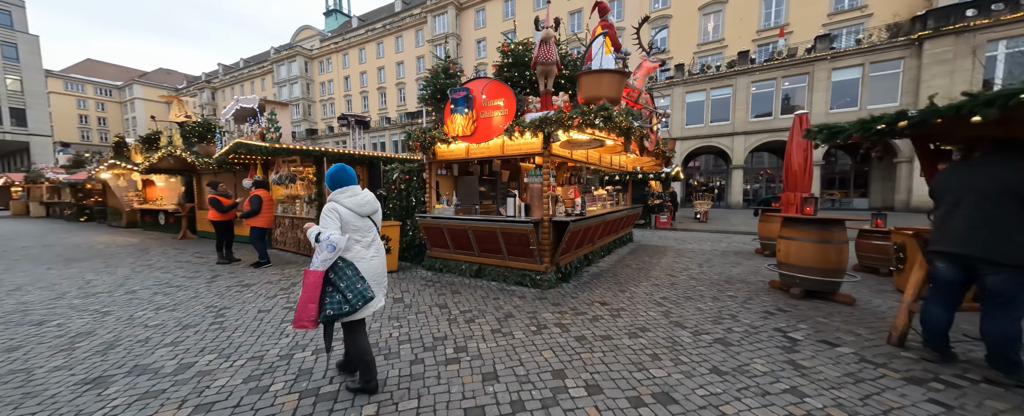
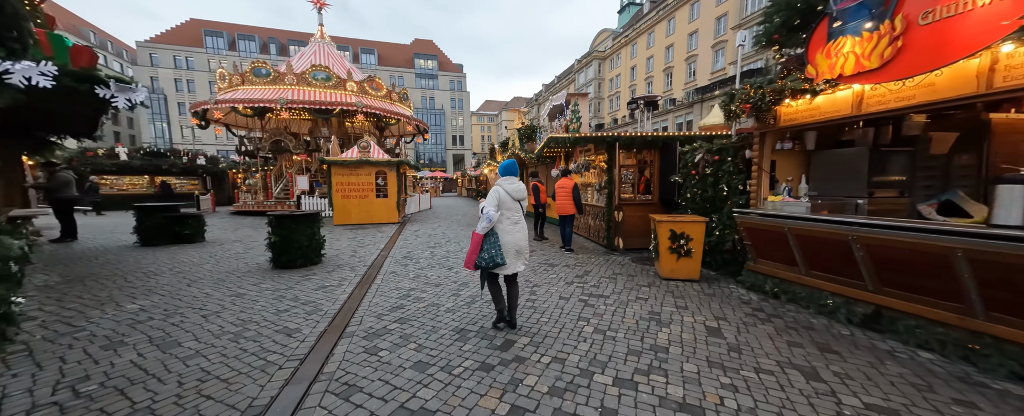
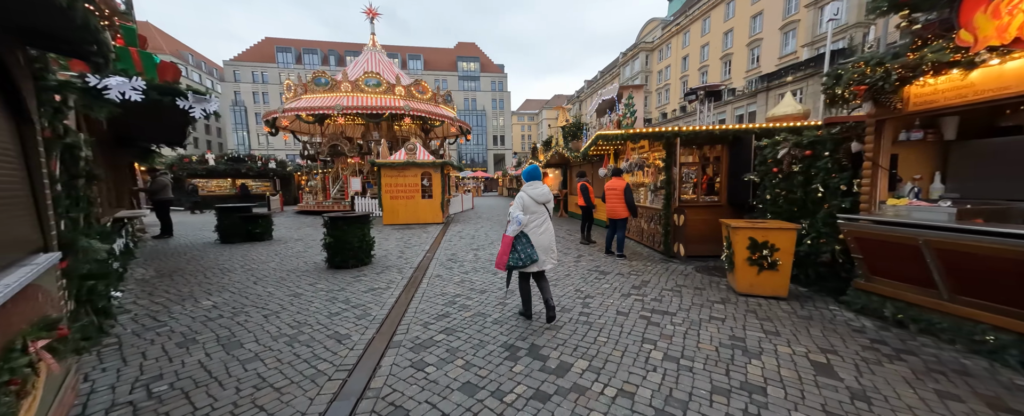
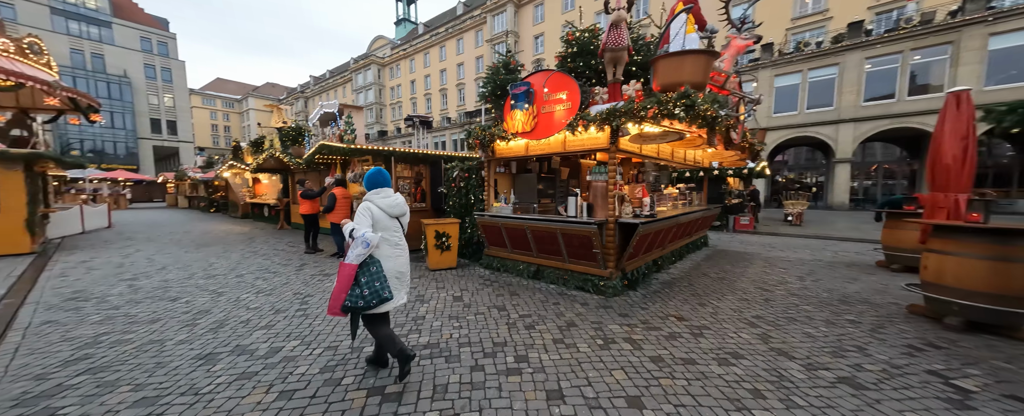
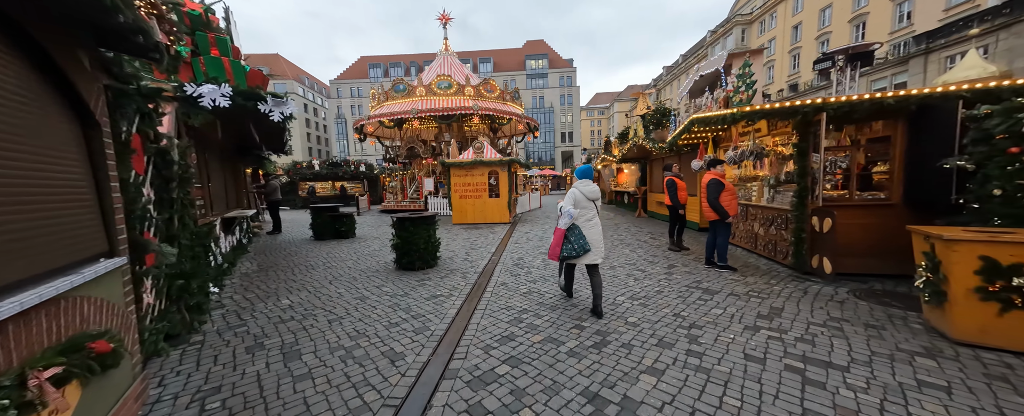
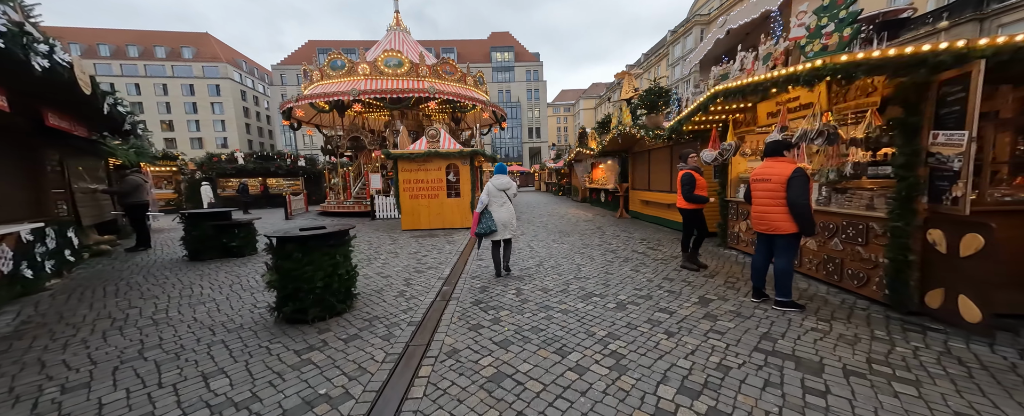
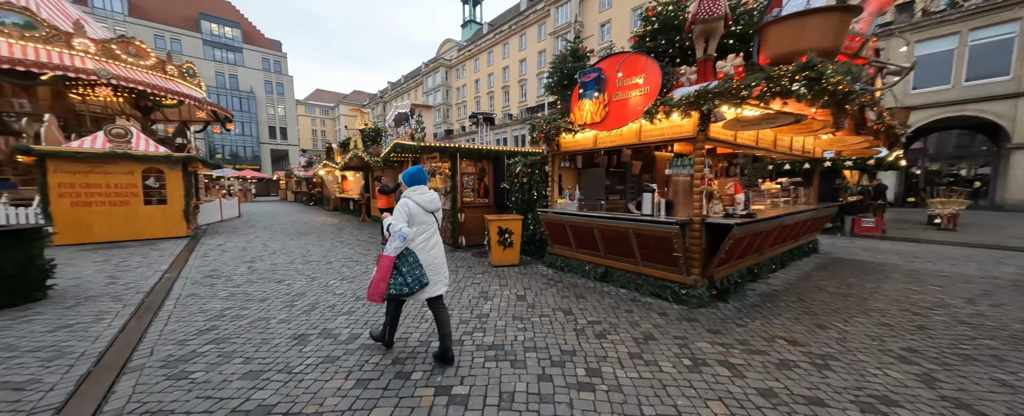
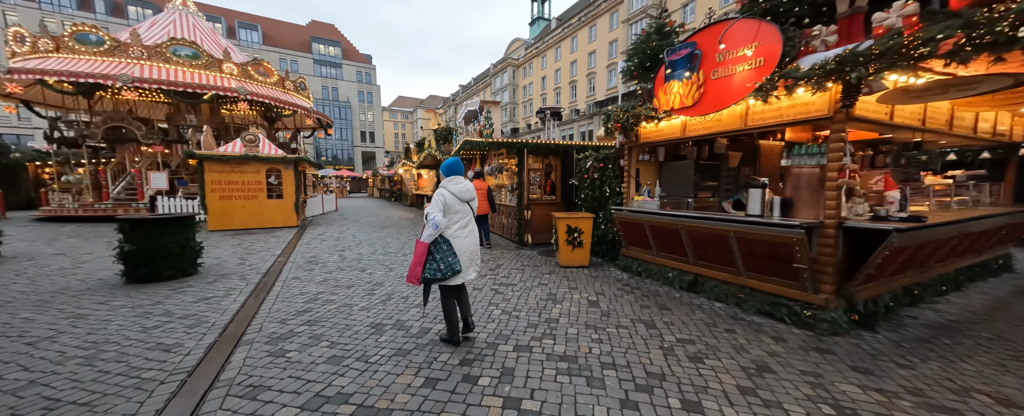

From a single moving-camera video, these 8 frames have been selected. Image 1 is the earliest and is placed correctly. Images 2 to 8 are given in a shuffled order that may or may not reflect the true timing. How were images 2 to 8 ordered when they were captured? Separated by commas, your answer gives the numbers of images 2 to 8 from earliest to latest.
4, 7, 8, 2, 3, 5, 6
